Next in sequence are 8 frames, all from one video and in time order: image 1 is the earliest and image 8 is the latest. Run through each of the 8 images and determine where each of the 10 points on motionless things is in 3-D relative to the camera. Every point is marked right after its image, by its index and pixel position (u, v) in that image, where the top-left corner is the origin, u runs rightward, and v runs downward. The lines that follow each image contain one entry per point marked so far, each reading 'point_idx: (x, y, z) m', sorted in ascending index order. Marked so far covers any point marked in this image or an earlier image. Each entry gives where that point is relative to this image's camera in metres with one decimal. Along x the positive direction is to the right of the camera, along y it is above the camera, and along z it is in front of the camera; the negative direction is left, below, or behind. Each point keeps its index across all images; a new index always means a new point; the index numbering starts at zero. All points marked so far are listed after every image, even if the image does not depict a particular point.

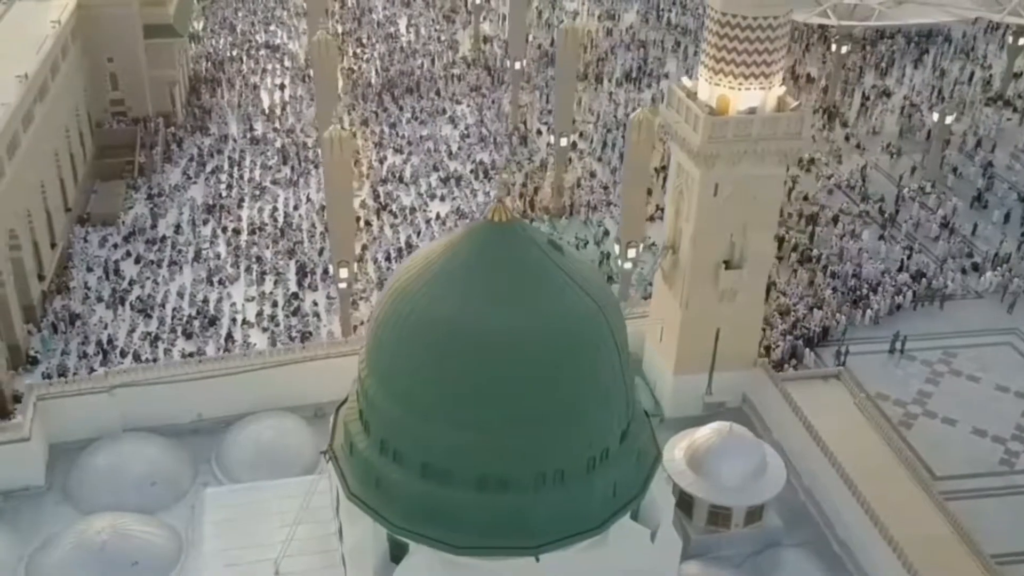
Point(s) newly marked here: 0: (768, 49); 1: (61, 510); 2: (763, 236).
0: (+3.0, +2.9, +13.2) m
1: (-5.4, -2.7, +13.3) m
2: (+3.3, +0.7, +14.2) m
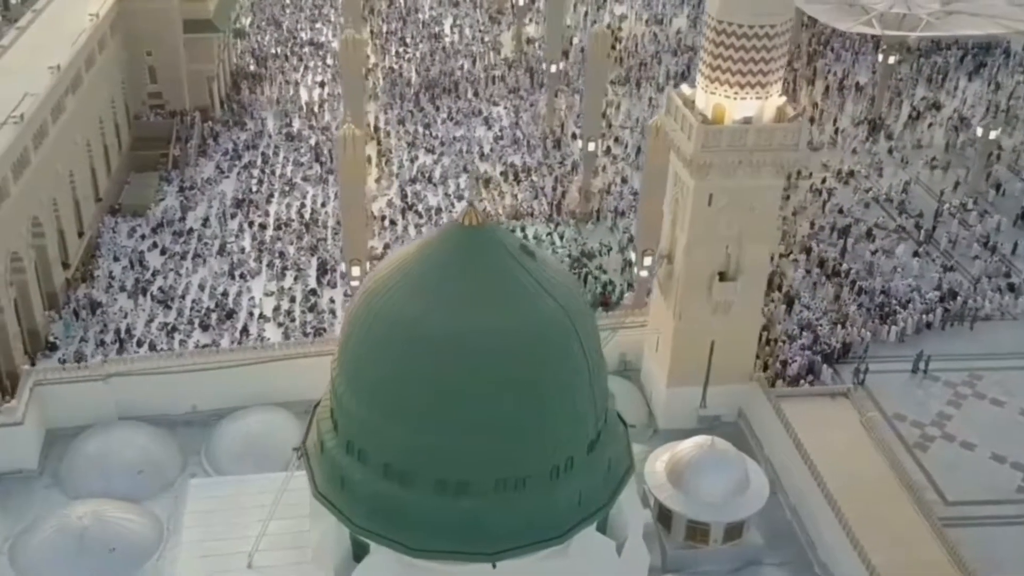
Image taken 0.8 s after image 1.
0: (+2.9, +2.7, +12.9) m
1: (-5.7, -2.6, +13.6) m
2: (+3.1, +0.5, +14.0) m
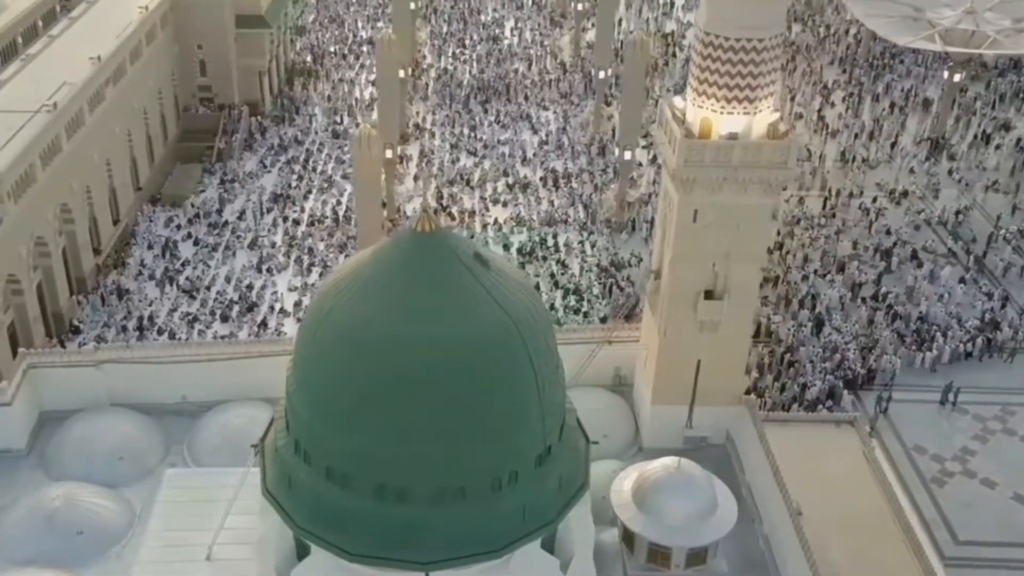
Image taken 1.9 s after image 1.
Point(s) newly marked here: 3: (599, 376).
0: (+2.7, +2.5, +12.6) m
1: (-6.1, -2.4, +13.9) m
2: (+2.9, +0.3, +13.6) m
3: (+1.3, -1.3, +15.9) m
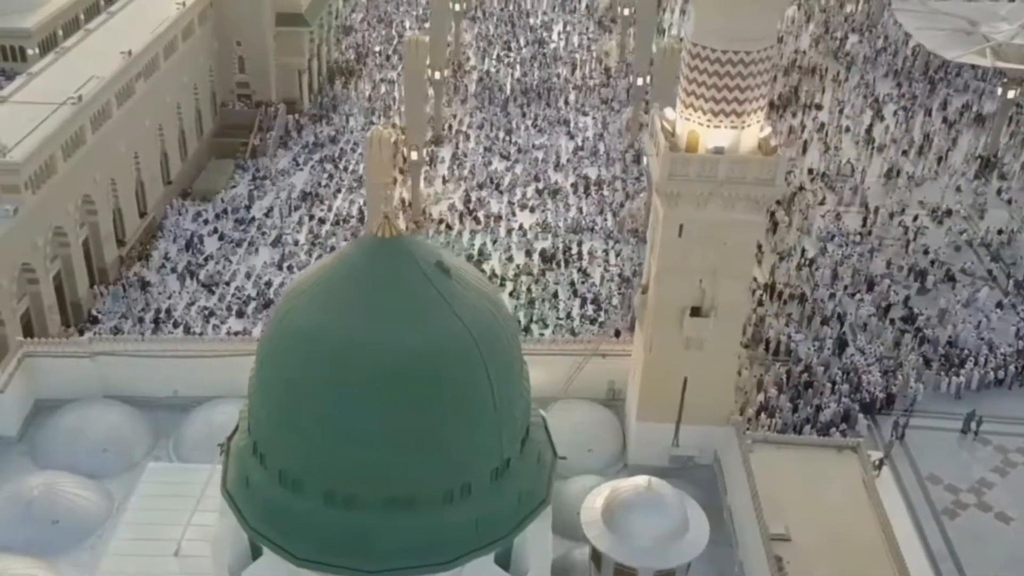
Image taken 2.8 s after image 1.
0: (+2.5, +2.2, +12.2) m
1: (-6.3, -2.2, +14.2) m
2: (+2.7, 0.0, +13.2) m
3: (+1.1, -1.4, +15.6) m
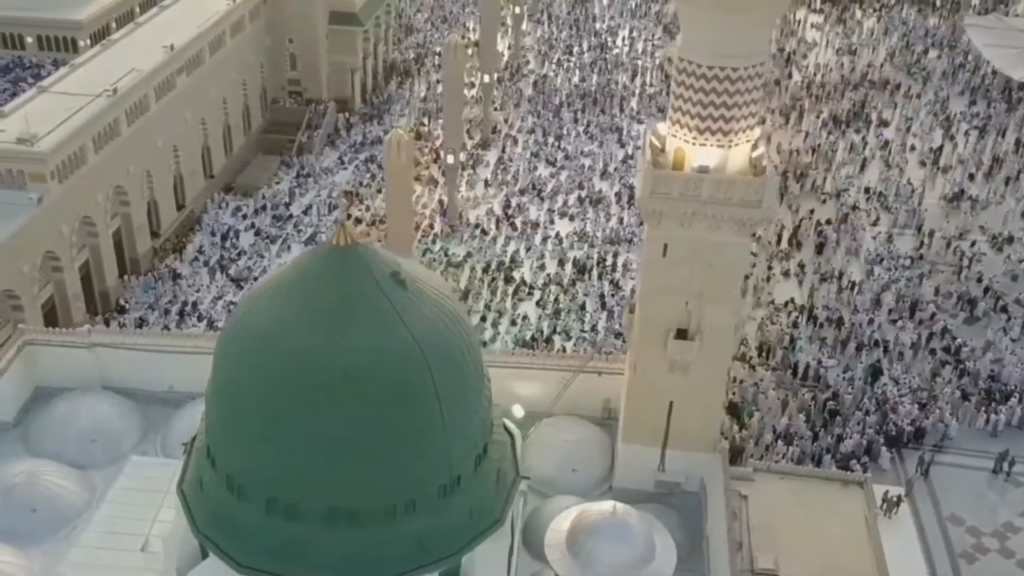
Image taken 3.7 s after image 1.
0: (+2.3, +2.0, +11.7) m
1: (-6.6, -2.1, +14.4) m
2: (+2.4, -0.2, +12.7) m
3: (+1.0, -1.6, +15.3) m
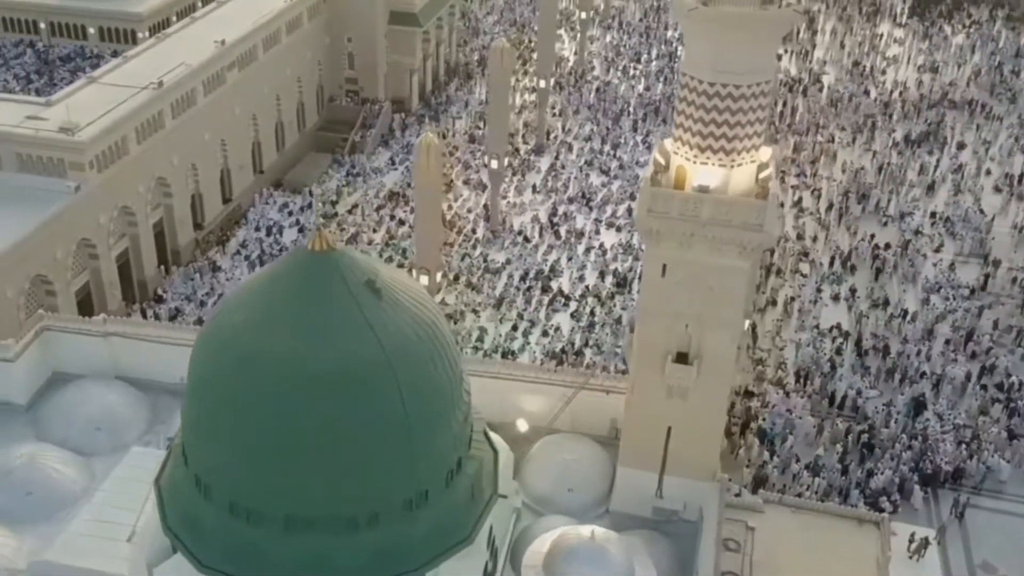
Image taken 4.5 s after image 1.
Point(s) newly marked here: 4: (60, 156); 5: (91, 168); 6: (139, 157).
0: (+2.2, +1.7, +11.3) m
1: (-6.6, -1.9, +14.7) m
2: (+2.4, -0.5, +12.3) m
3: (+1.1, -1.9, +14.9) m
4: (-7.3, +2.1, +17.8) m
5: (-7.0, +2.0, +18.2) m
6: (-6.6, +2.3, +19.5) m
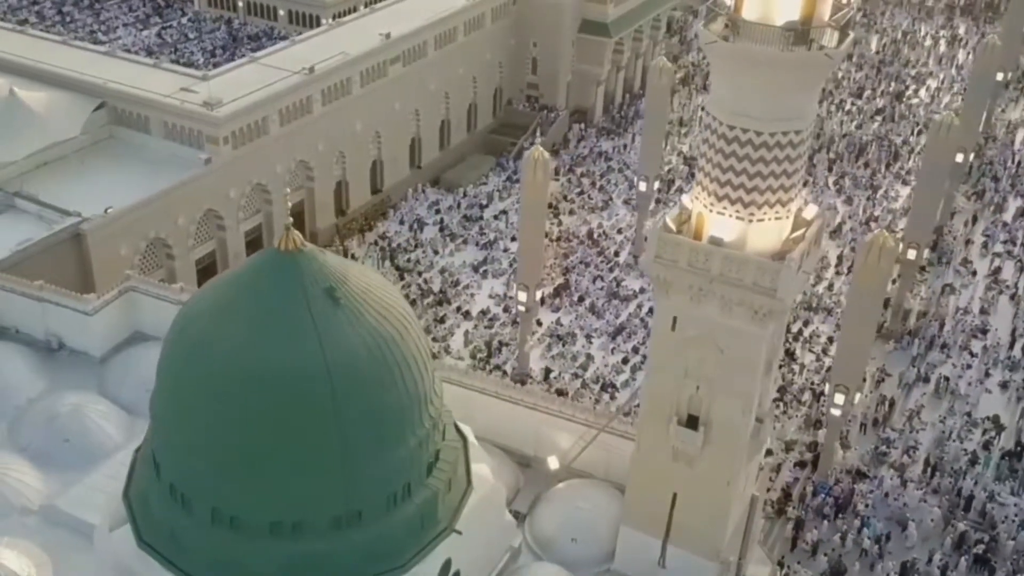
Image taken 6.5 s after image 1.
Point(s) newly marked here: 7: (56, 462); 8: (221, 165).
0: (+2.2, +1.1, +10.1) m
1: (-6.0, -1.3, +15.6) m
2: (+2.2, -1.2, +11.0) m
3: (+1.4, -2.4, +13.9) m
4: (-5.4, +2.7, +18.7) m
5: (-5.0, +2.5, +19.0) m
6: (-4.3, +2.8, +20.2) m
7: (-5.8, -2.2, +13.9) m
8: (-5.0, +2.1, +19.0) m
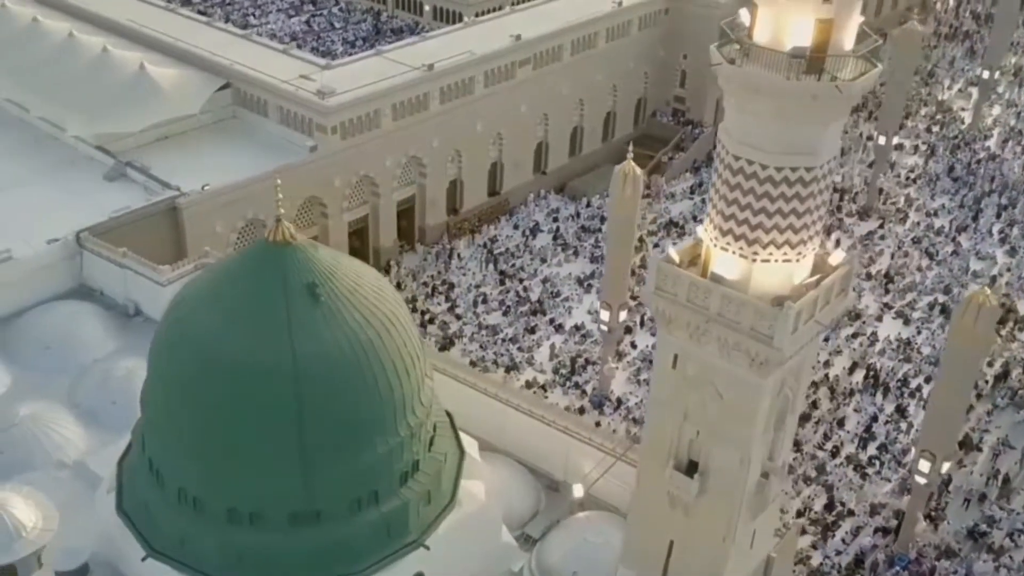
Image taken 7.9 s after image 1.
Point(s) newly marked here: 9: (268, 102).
0: (+2.0, +0.7, +9.2) m
1: (-5.2, -0.9, +16.1) m
2: (+2.0, -1.6, +10.1) m
3: (+1.6, -2.7, +13.1) m
4: (-3.5, +3.0, +19.1) m
5: (-3.1, +2.7, +19.3) m
6: (-2.2, +2.9, +20.3) m
7: (-5.4, -1.8, +14.5) m
8: (-3.2, +2.4, +19.3) m
9: (-4.4, +3.4, +19.8) m
